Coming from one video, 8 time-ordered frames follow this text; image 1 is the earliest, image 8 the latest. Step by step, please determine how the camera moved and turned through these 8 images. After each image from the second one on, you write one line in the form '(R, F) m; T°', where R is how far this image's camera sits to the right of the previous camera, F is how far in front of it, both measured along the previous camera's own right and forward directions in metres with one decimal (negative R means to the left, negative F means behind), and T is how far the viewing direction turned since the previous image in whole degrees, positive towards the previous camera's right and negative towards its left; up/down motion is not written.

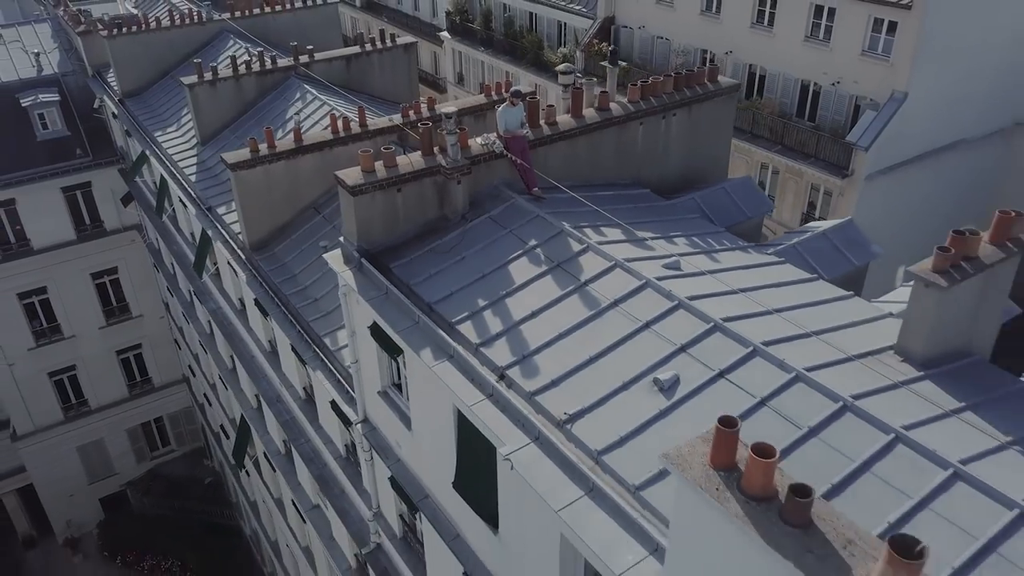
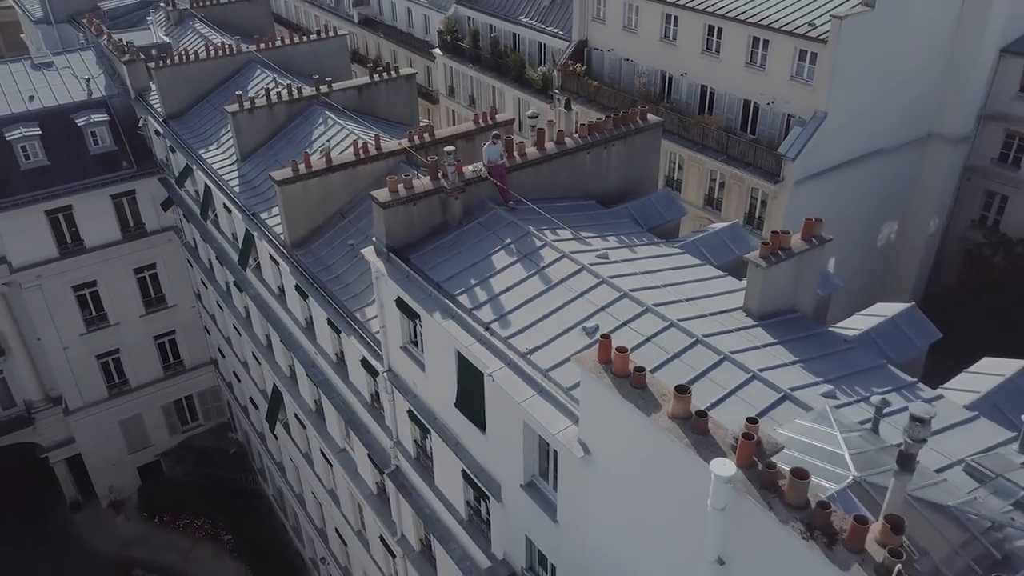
(+0.2, -5.1) m; +1°
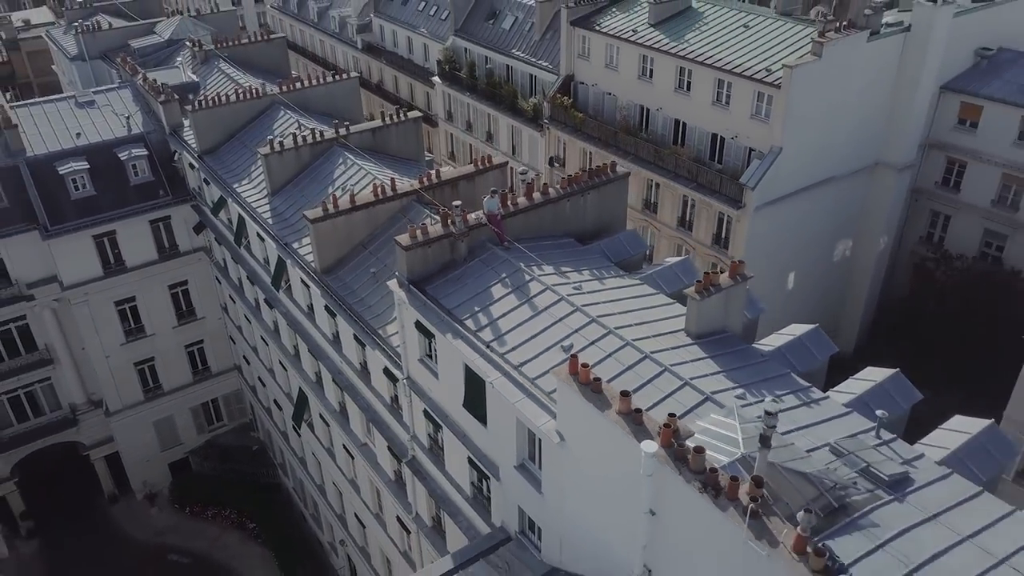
(0.0, -4.4) m; 0°
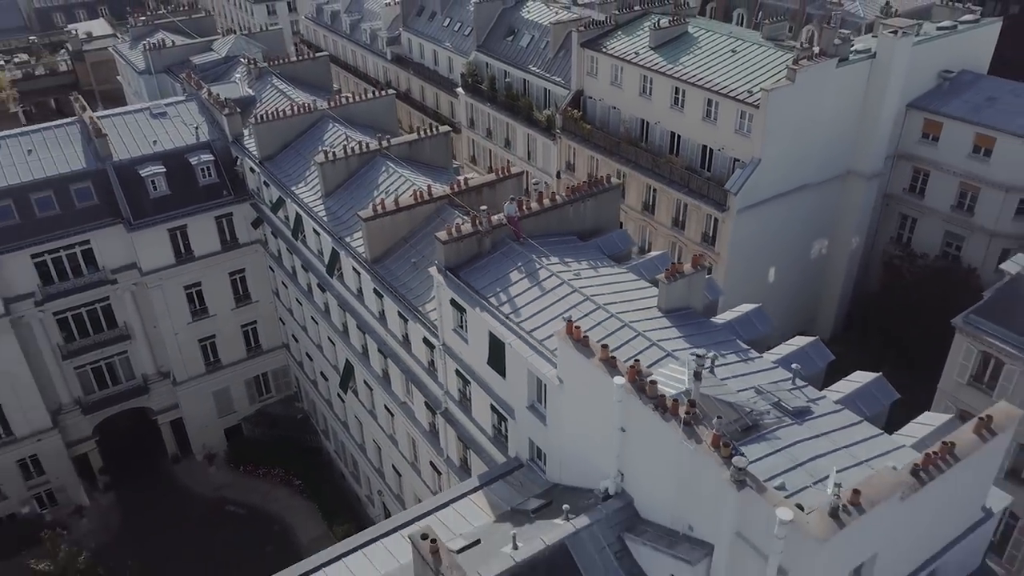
(0.0, -6.0) m; -1°
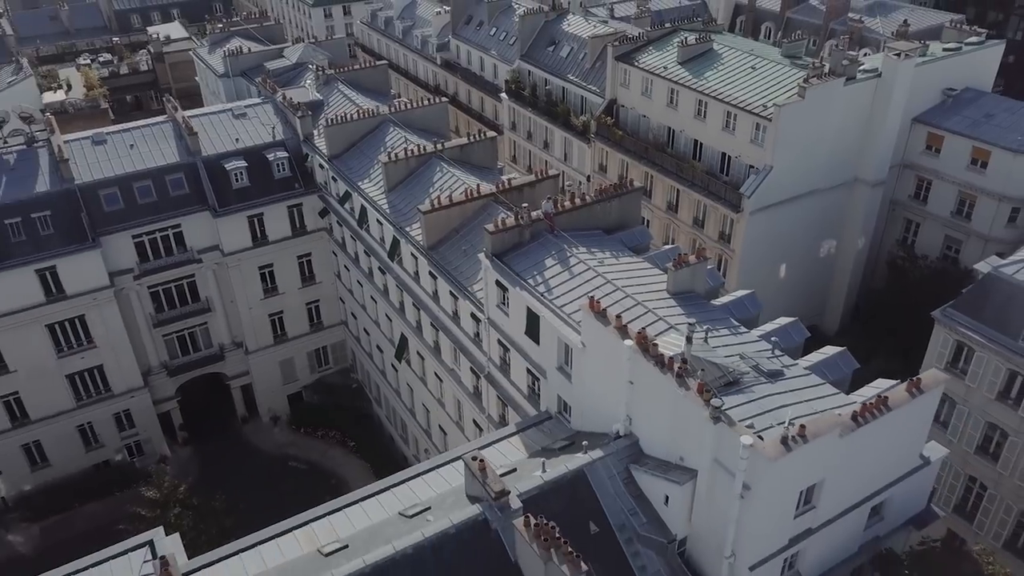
(0.0, -5.6) m; -2°
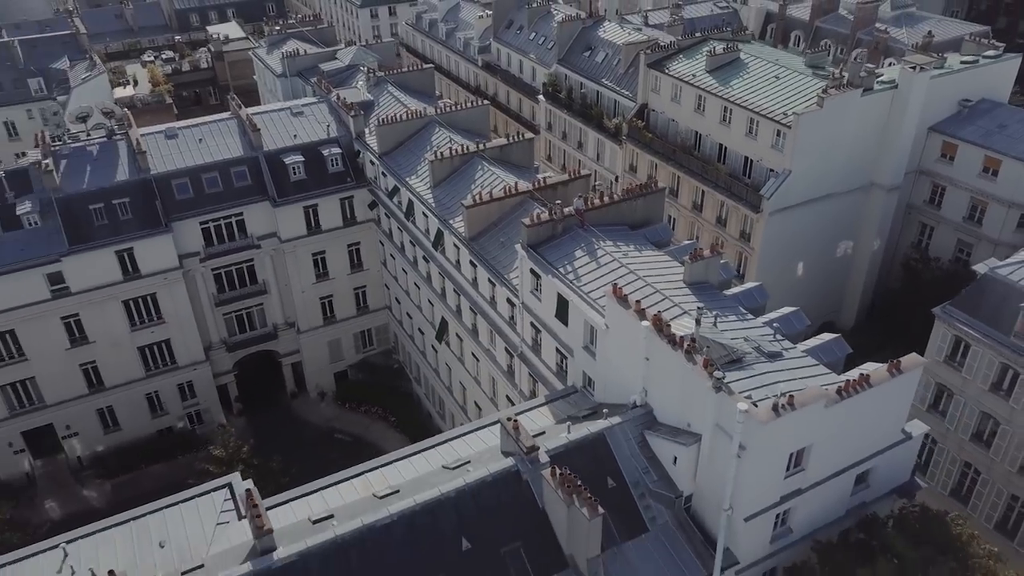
(0.0, -3.9) m; -2°
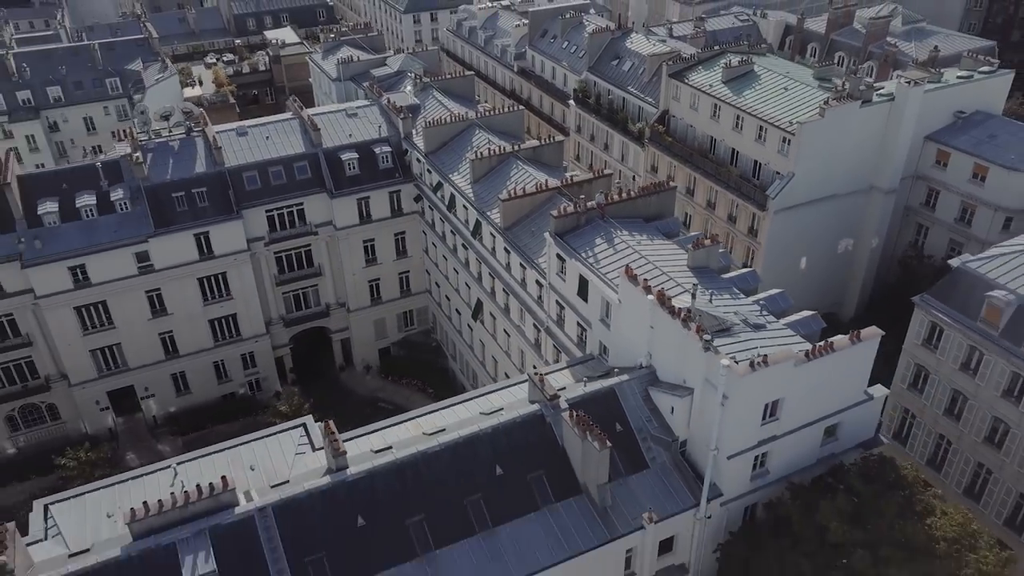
(0.0, -6.2) m; -2°
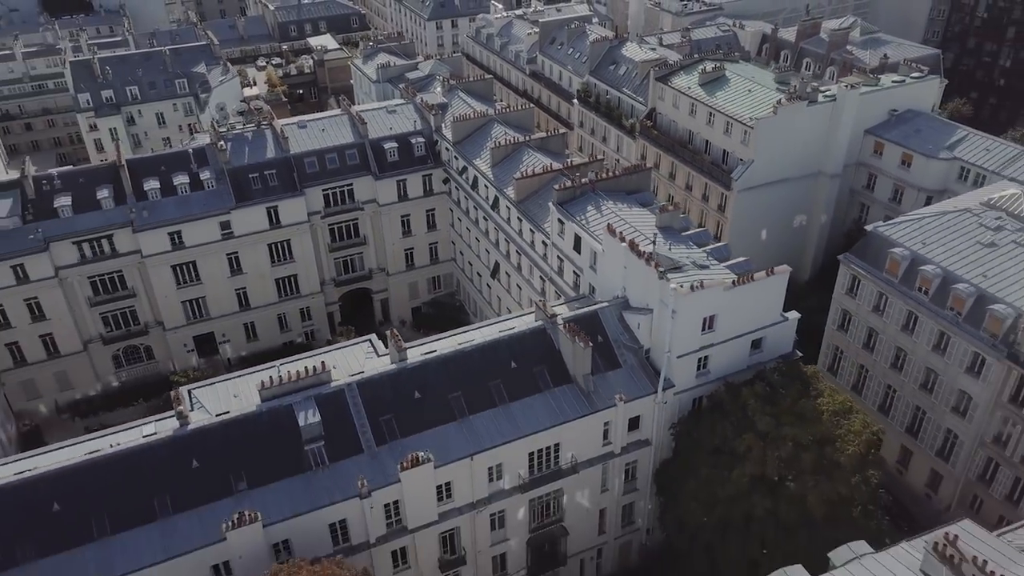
(0.0, -13.1) m; -1°
